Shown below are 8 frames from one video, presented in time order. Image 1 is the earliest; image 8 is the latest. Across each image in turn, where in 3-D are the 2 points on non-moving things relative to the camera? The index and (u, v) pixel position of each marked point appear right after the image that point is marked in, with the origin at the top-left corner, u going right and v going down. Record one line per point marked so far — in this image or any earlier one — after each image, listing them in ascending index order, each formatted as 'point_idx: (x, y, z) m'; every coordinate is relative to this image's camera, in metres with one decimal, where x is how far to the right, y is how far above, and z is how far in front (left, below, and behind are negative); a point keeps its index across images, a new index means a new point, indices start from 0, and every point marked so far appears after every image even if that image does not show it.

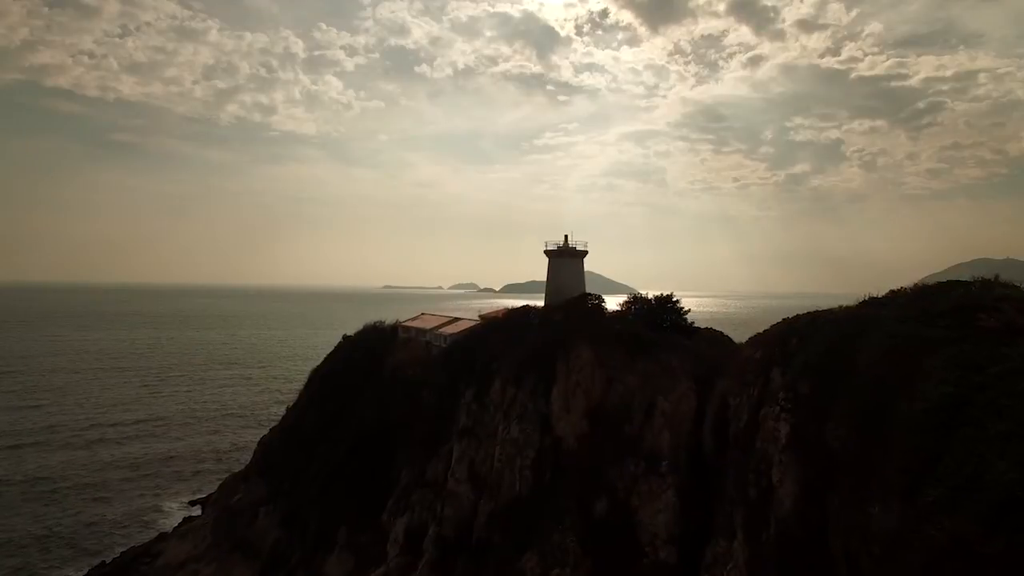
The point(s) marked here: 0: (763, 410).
0: (+8.4, -4.1, +19.6) m
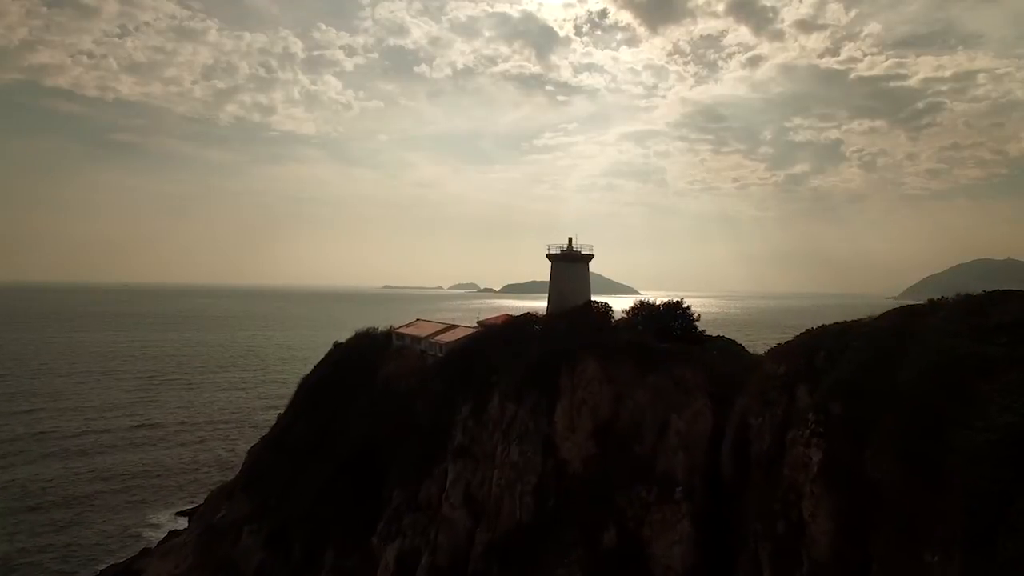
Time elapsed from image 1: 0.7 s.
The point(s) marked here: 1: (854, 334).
0: (+8.4, -4.4, +17.7) m
1: (+11.2, -1.5, +19.0) m
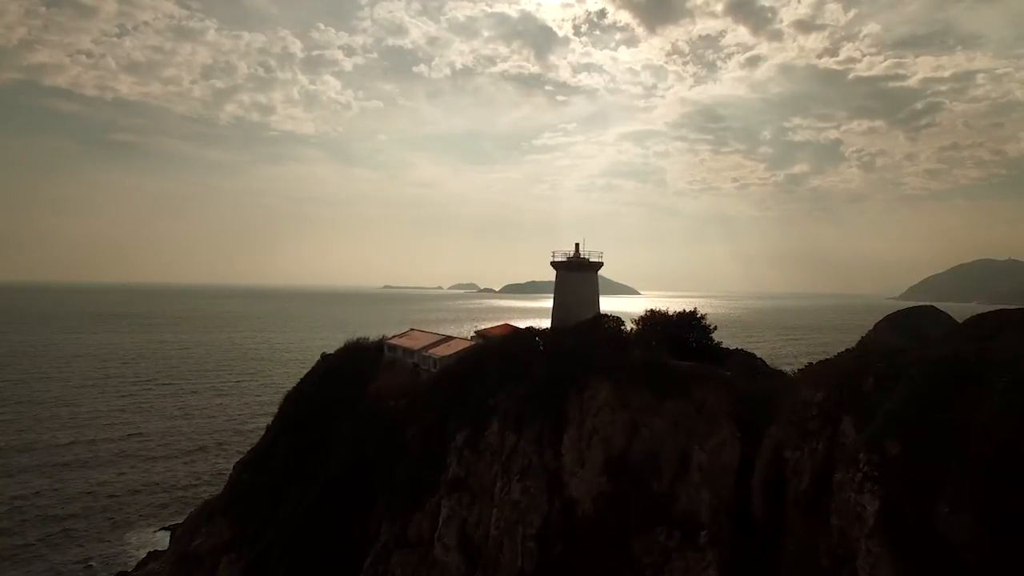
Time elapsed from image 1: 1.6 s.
0: (+8.6, -5.0, +15.6) m
1: (+11.4, -2.1, +16.9) m
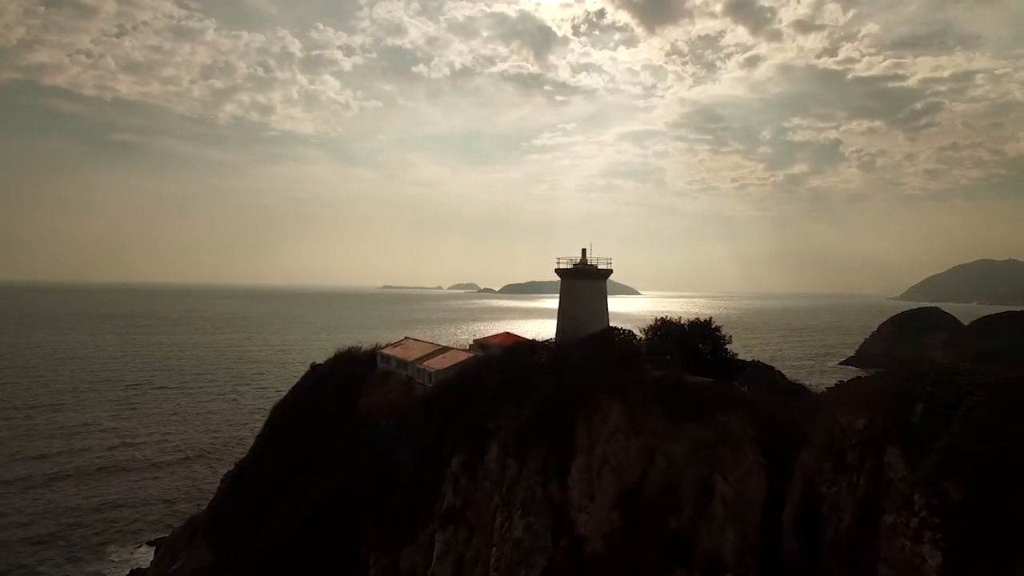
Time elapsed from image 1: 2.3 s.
0: (+9.2, -5.5, +14.5) m
1: (+12.0, -2.6, +15.8) m
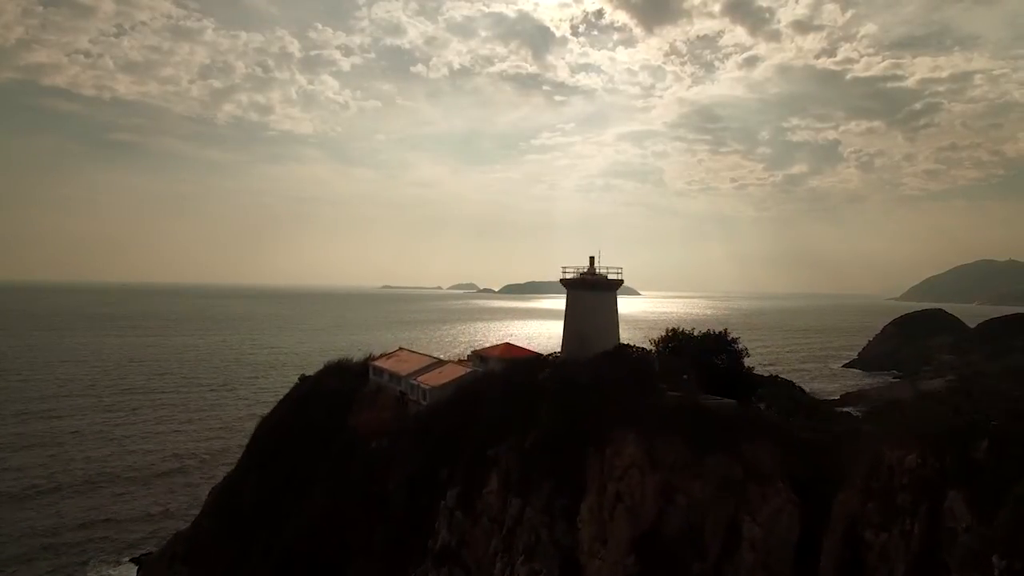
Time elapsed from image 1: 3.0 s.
0: (+10.6, -5.6, +14.0) m
1: (+13.4, -2.7, +15.3) m
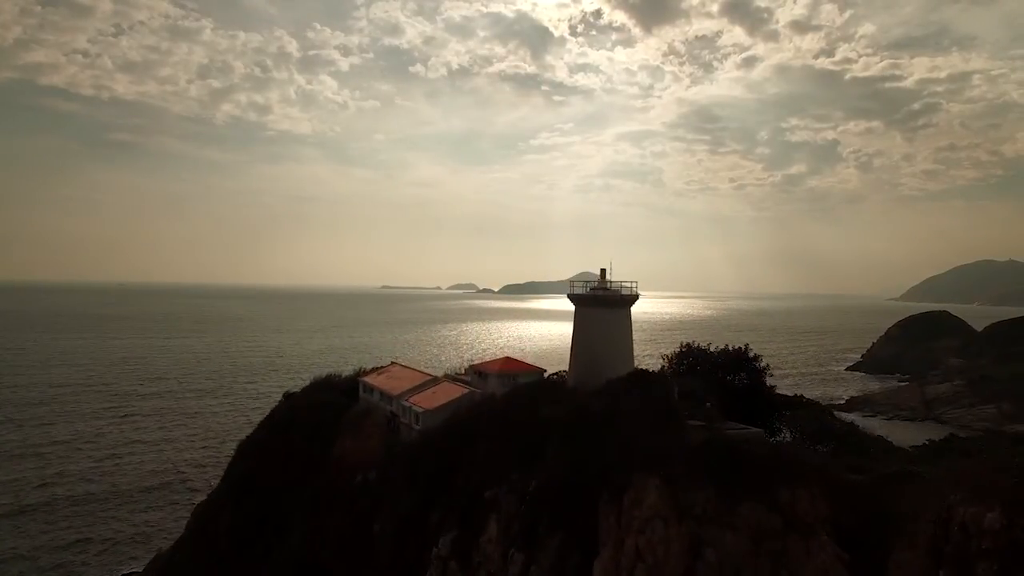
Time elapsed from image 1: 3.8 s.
0: (+11.7, -5.8, +12.7) m
1: (+14.6, -3.0, +14.0) m
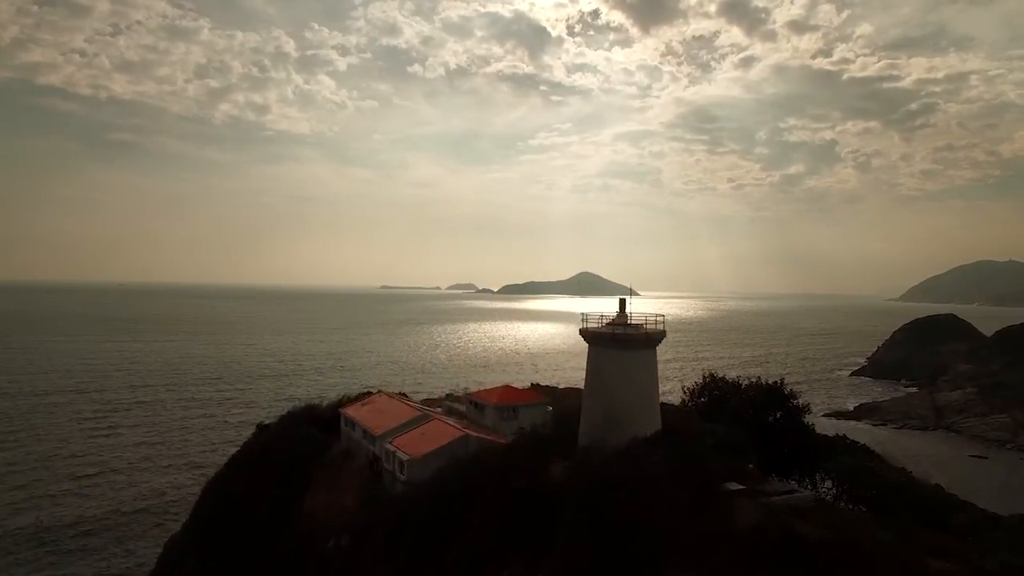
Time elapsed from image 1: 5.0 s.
0: (+12.4, -7.0, +9.5) m
1: (+15.2, -4.2, +10.8) m
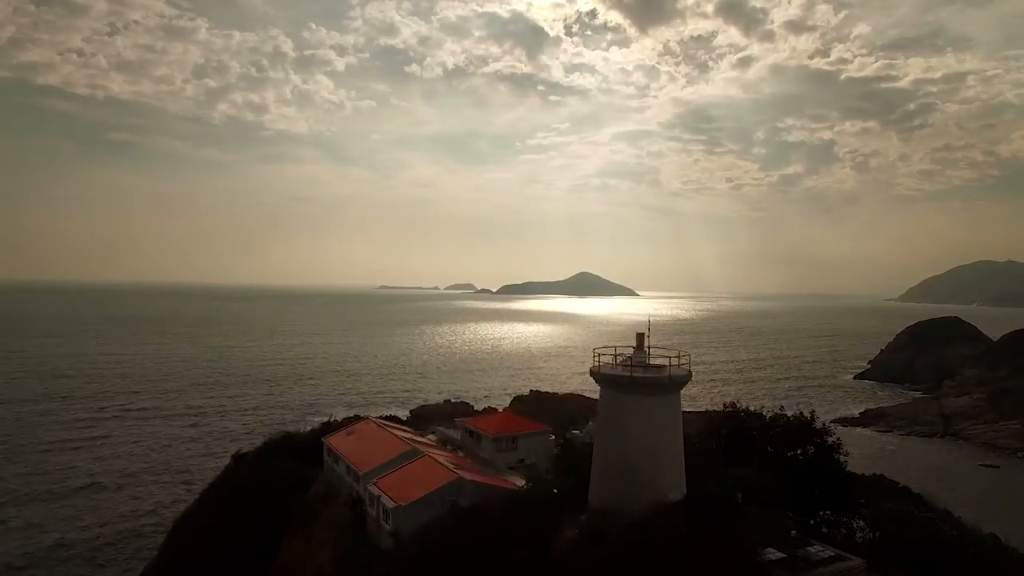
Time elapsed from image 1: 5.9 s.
0: (+12.4, -7.9, +6.7) m
1: (+15.2, -5.1, +8.0) m
